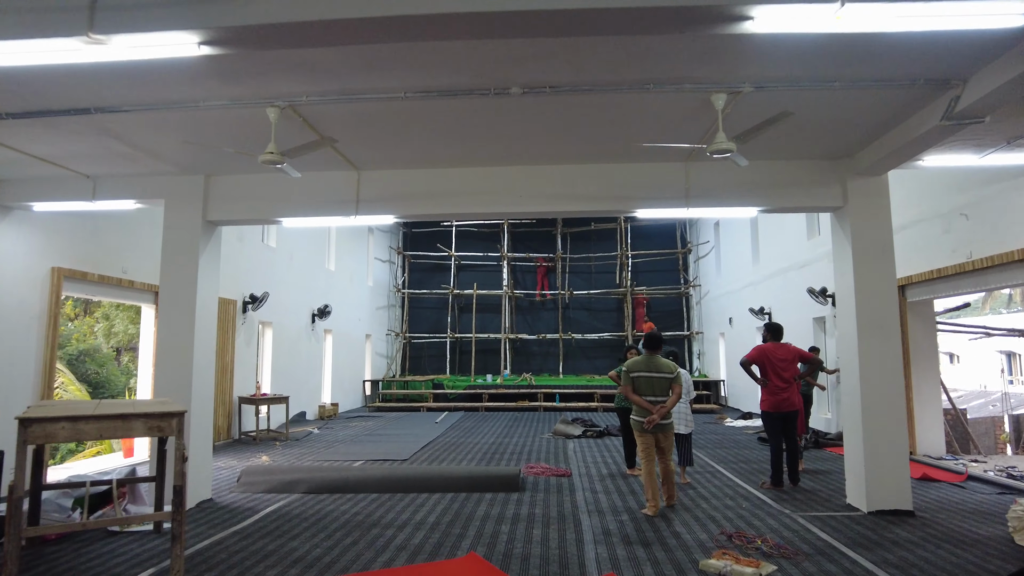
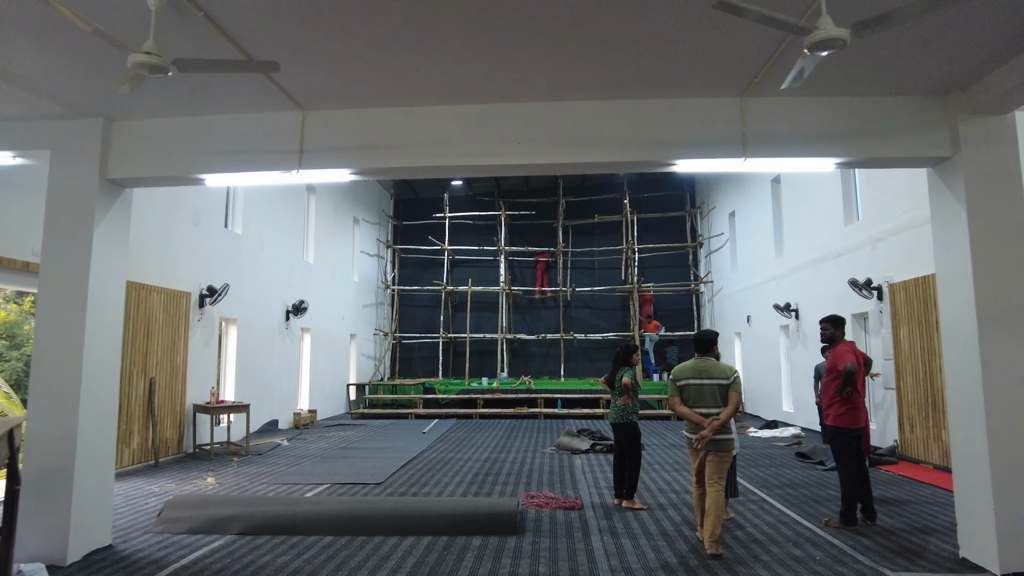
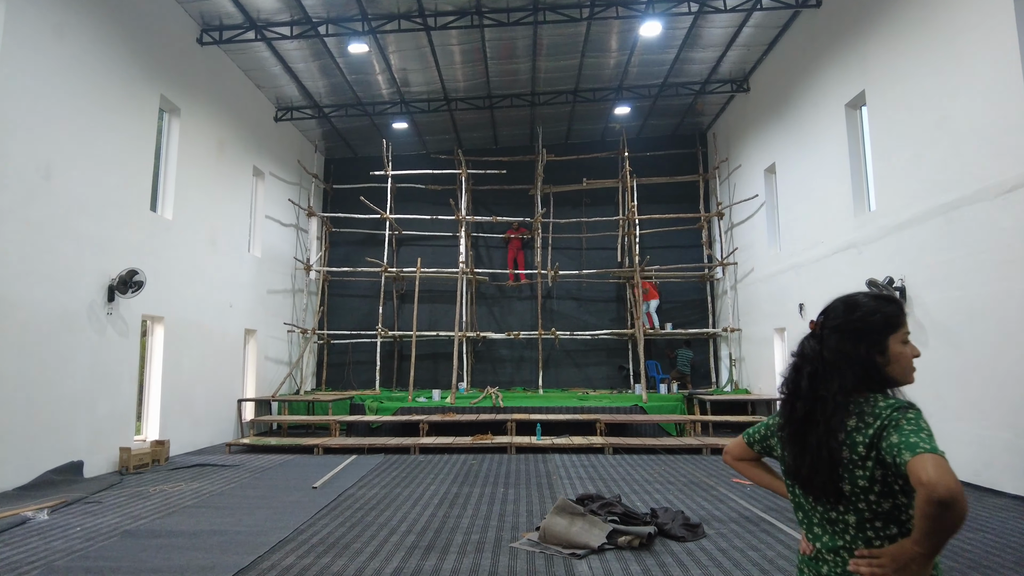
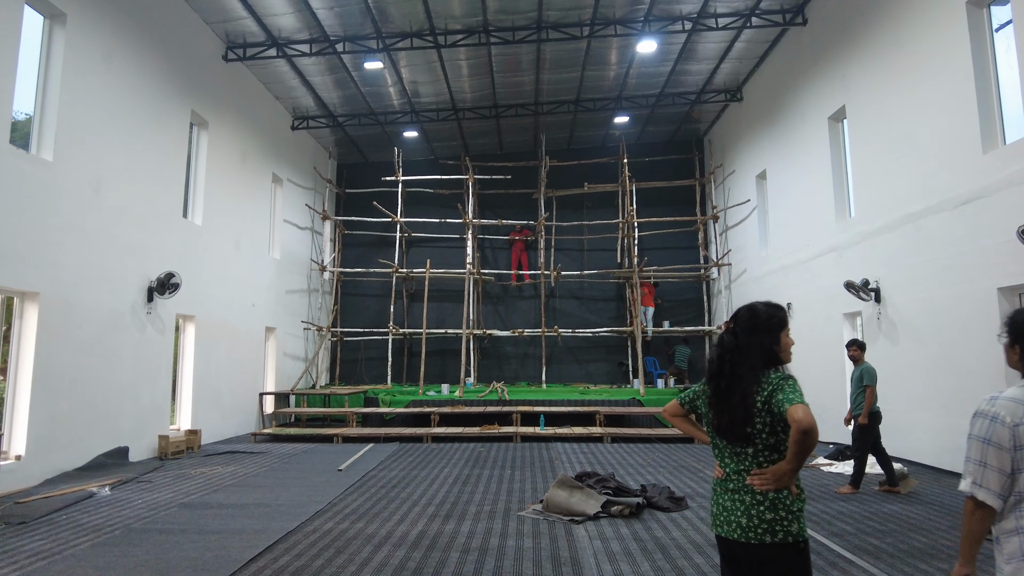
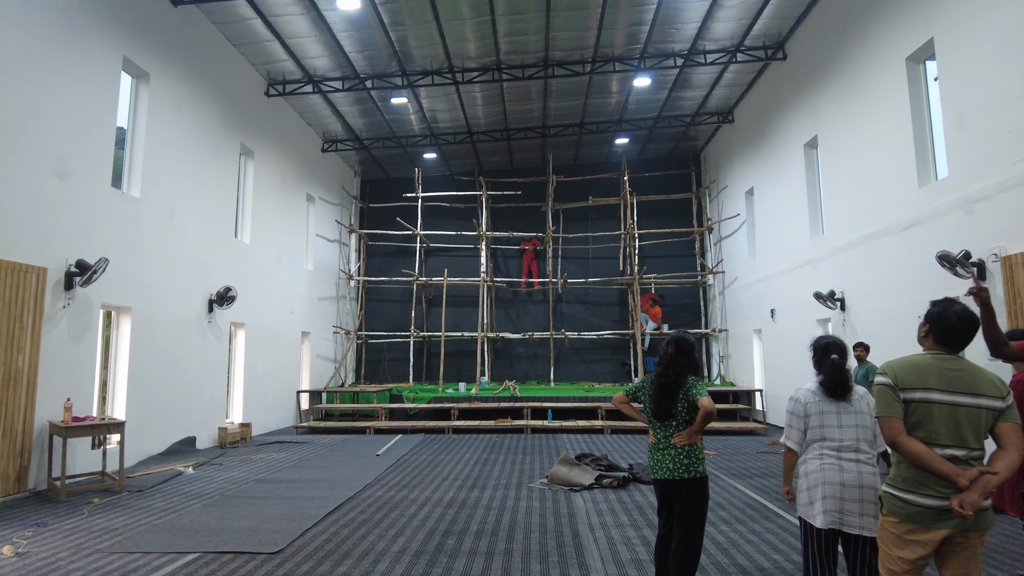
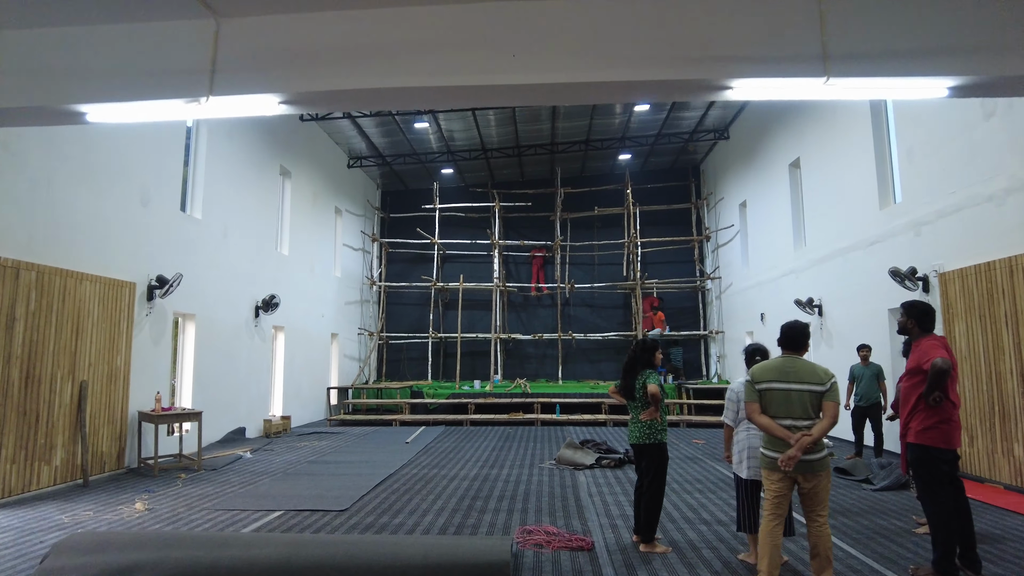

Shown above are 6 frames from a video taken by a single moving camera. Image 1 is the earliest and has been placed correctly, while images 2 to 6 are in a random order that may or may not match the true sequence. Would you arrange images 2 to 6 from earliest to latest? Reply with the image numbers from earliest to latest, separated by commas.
2, 6, 5, 4, 3
